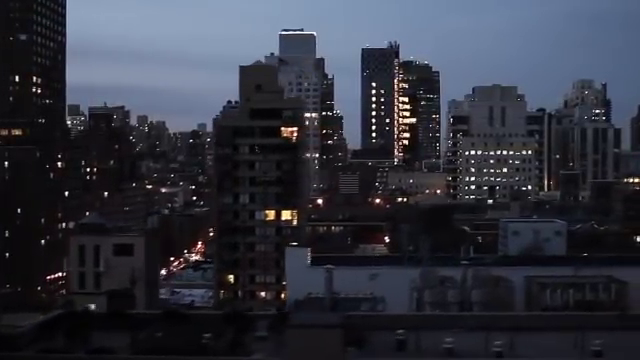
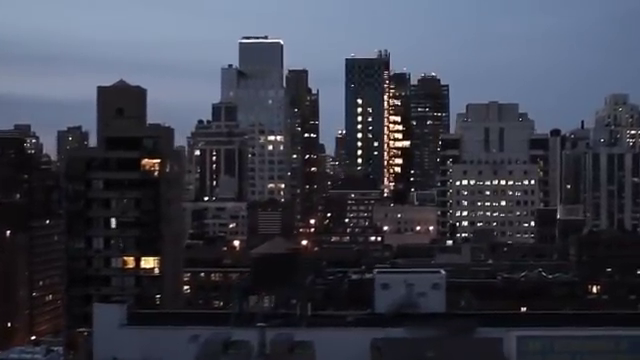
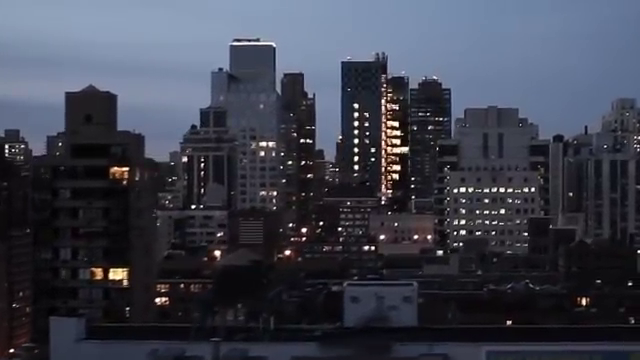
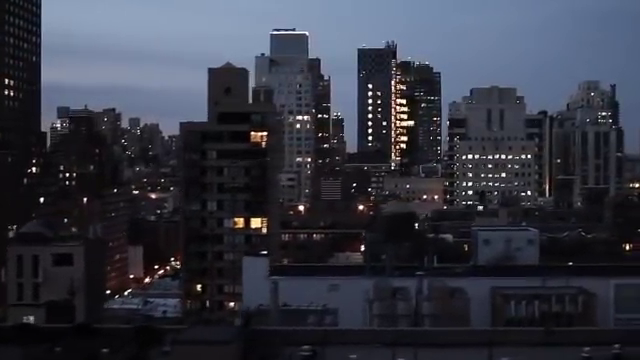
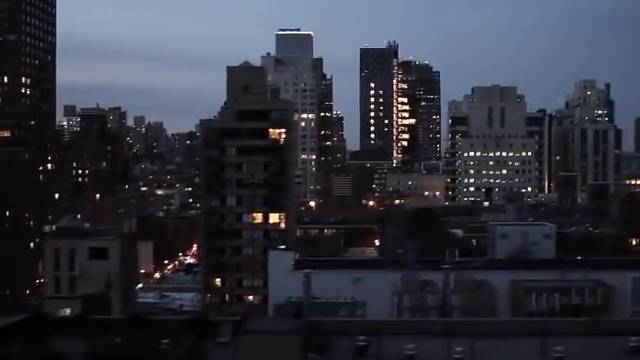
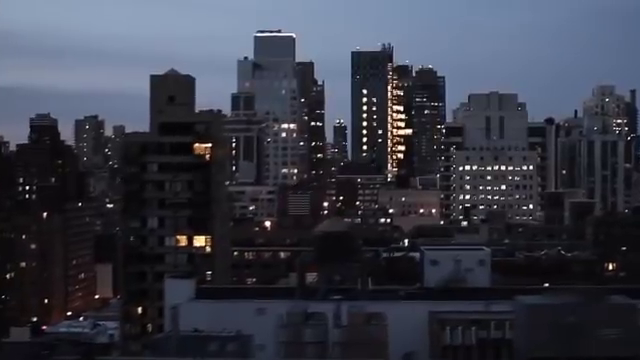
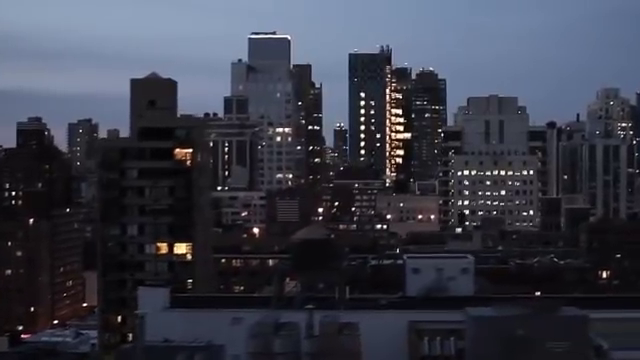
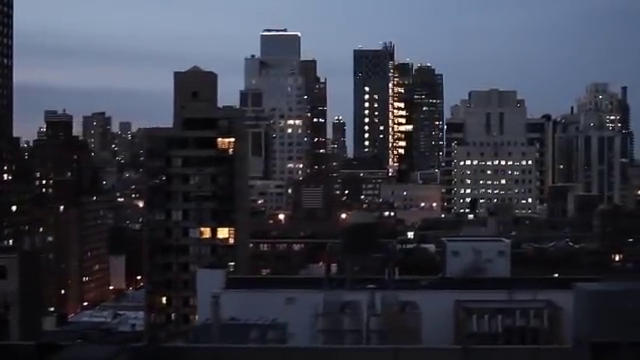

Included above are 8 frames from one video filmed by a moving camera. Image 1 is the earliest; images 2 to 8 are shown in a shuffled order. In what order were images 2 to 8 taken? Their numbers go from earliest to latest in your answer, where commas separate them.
5, 4, 8, 6, 7, 2, 3
